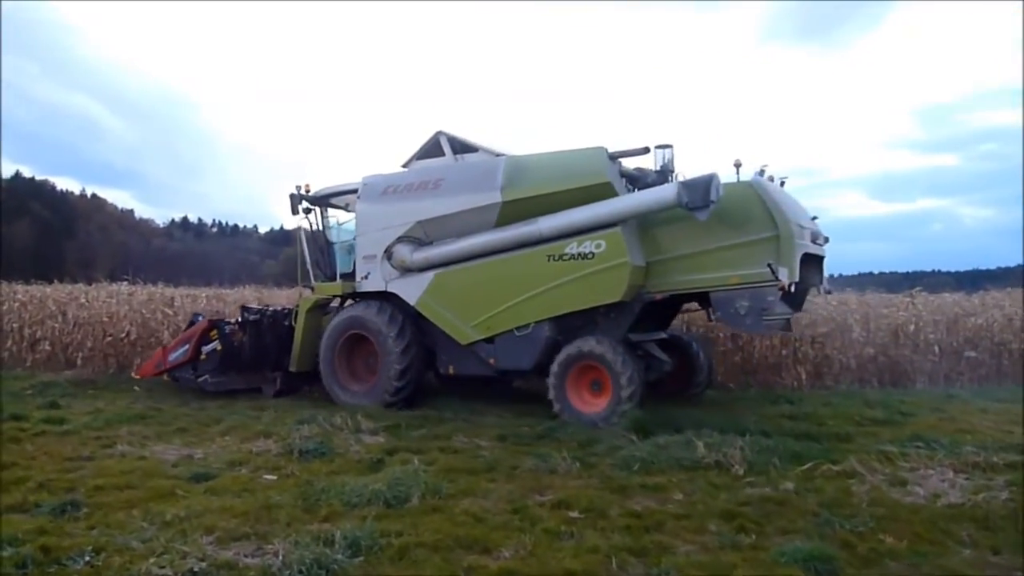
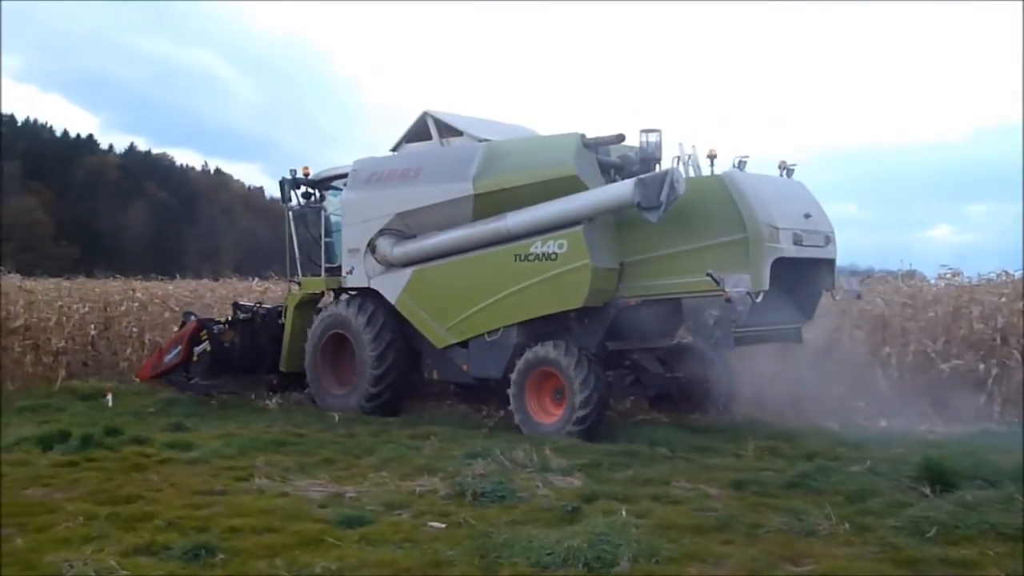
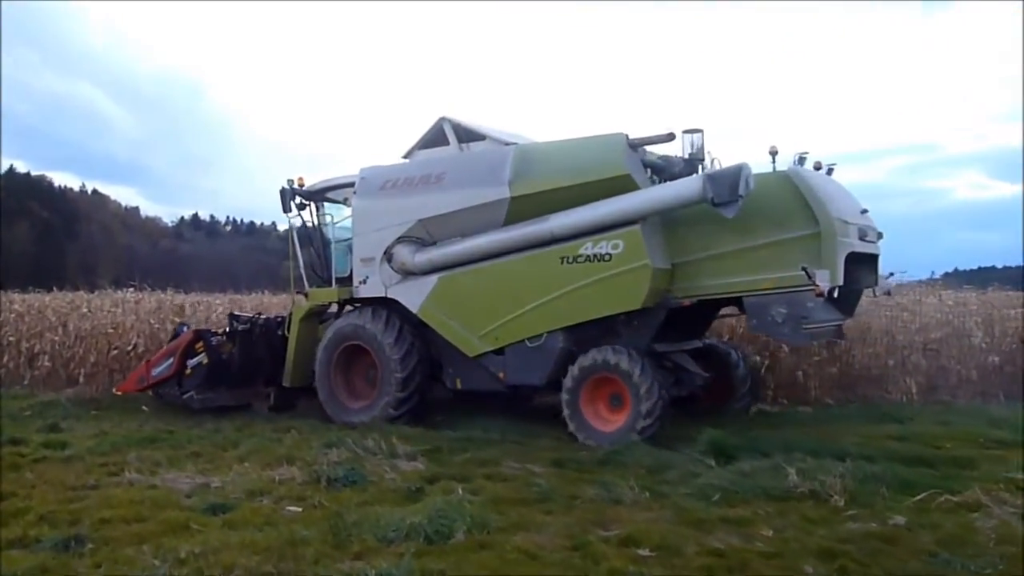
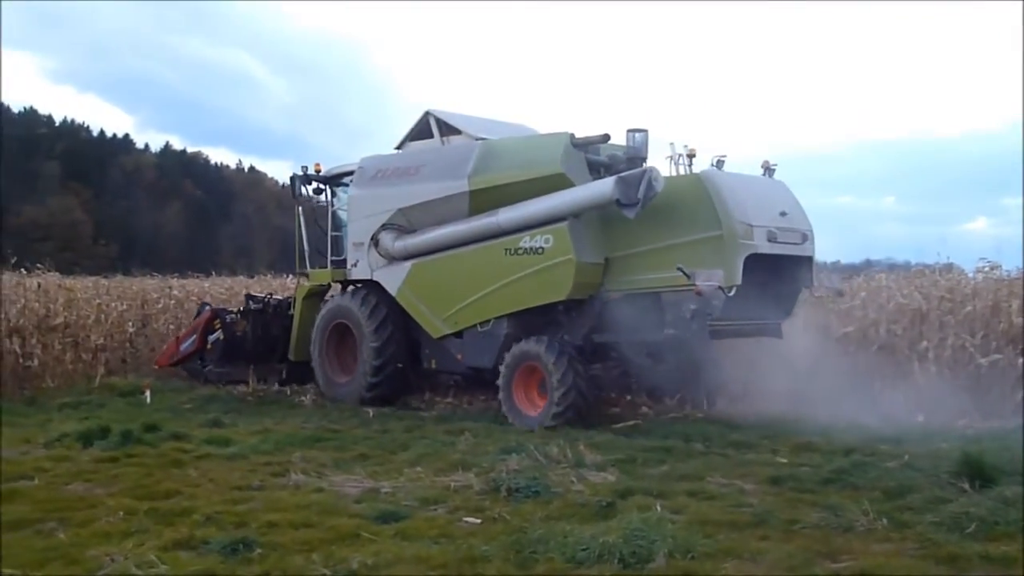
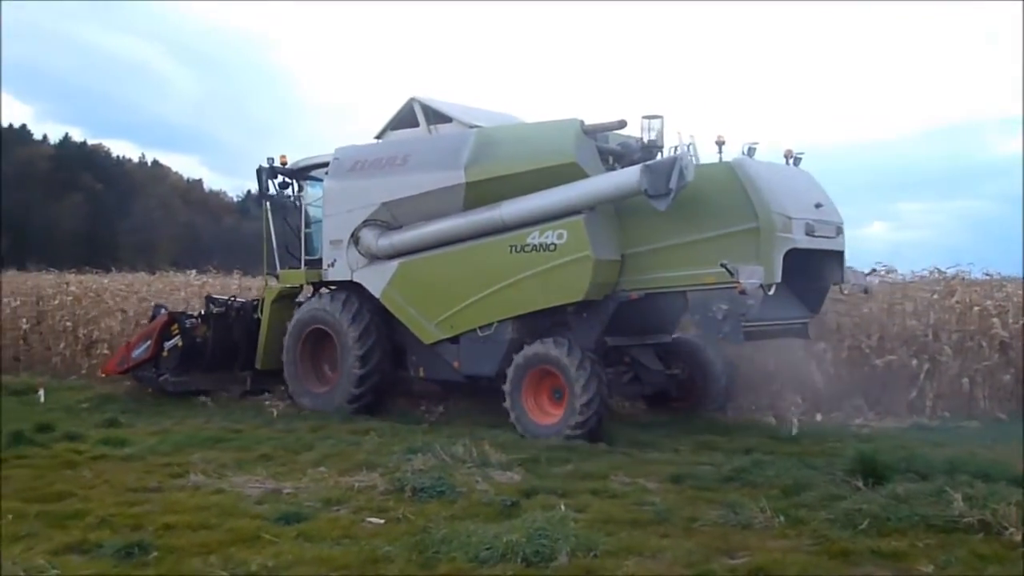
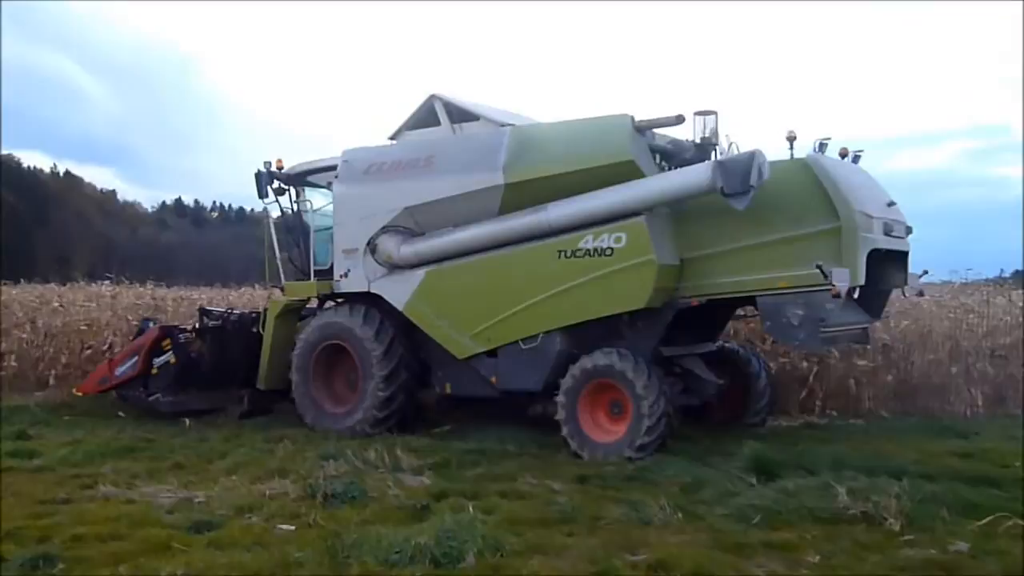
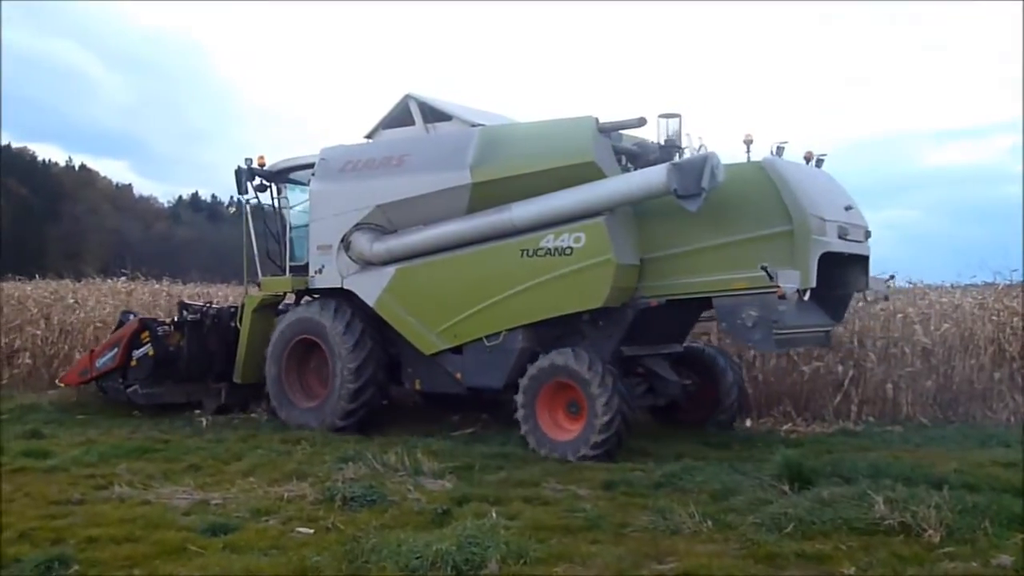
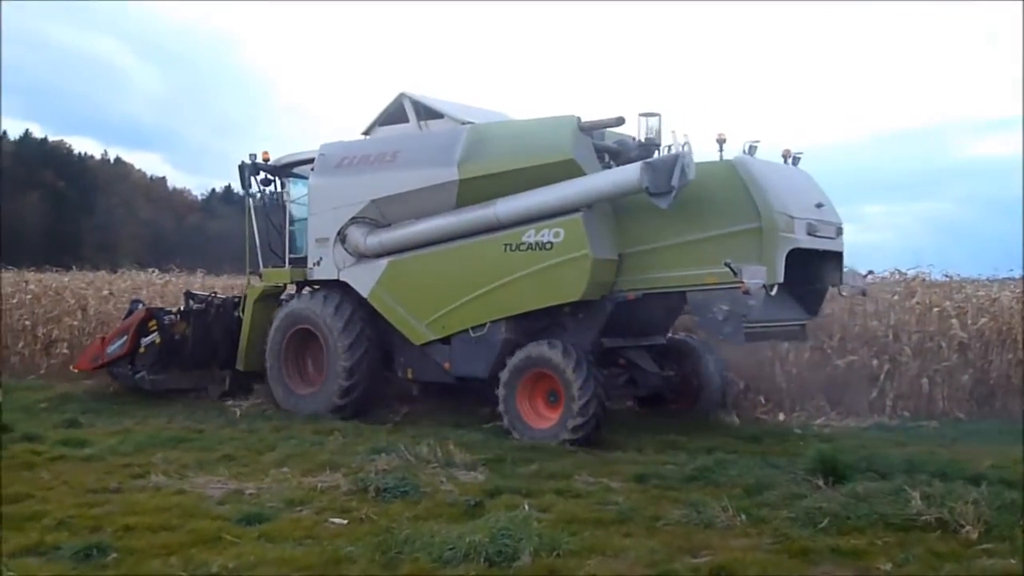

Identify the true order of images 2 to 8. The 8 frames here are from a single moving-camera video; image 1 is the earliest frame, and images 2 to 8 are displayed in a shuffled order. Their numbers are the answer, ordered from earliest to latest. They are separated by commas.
3, 6, 7, 8, 5, 2, 4
